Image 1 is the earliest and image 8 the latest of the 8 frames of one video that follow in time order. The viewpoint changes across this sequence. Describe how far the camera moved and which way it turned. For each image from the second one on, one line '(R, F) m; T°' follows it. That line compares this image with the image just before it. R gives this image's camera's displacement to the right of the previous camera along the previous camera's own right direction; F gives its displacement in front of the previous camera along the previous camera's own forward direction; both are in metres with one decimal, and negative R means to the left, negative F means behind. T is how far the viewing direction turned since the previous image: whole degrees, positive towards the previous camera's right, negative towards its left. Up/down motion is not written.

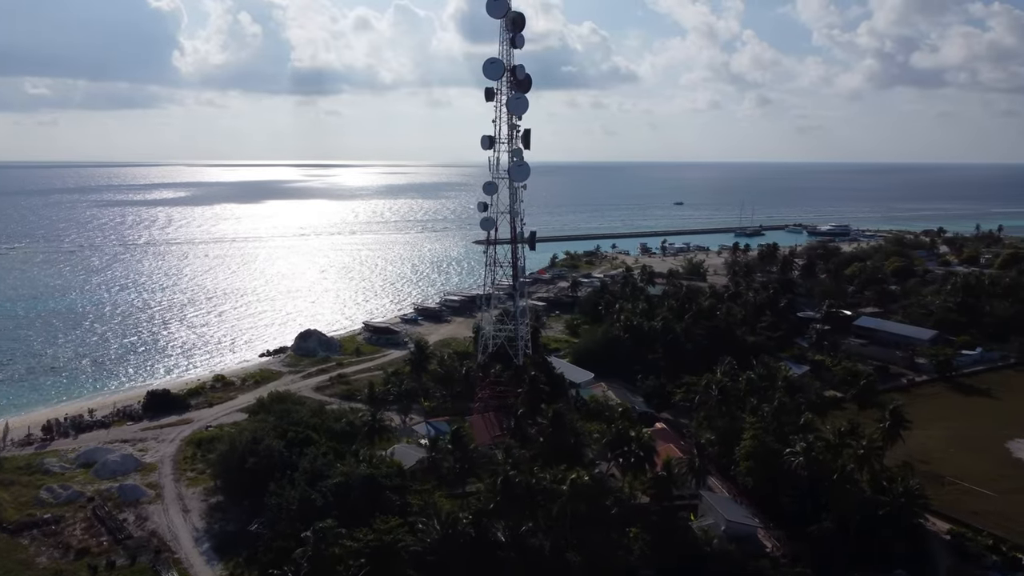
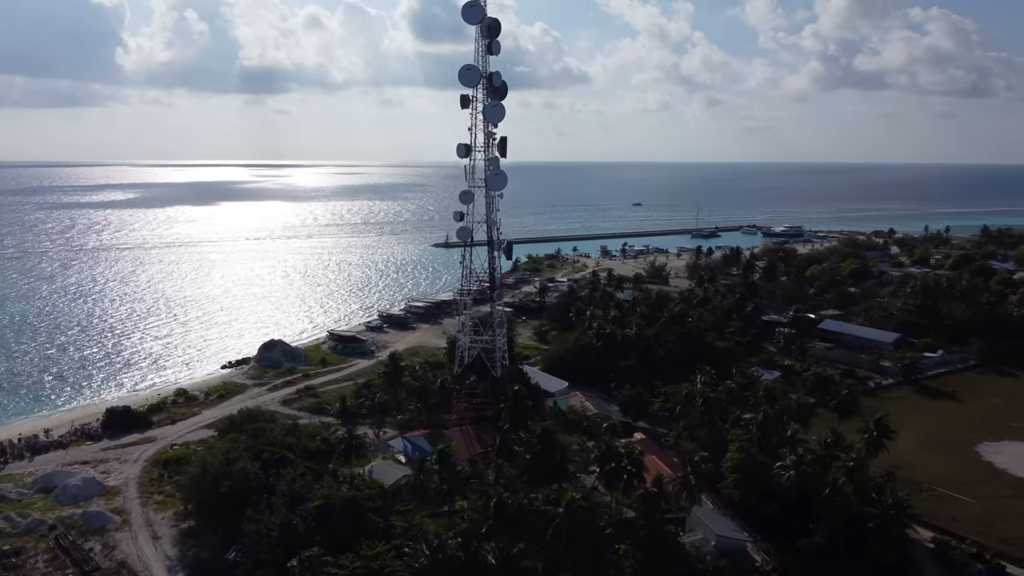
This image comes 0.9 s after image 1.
(-0.5, +0.3) m; +3°
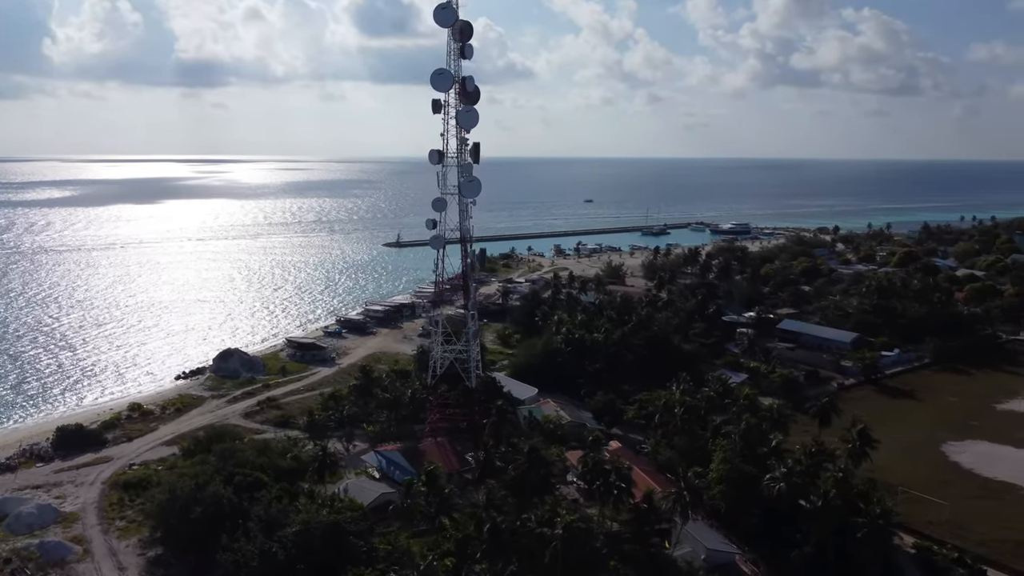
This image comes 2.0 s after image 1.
(-0.6, +0.4) m; +4°
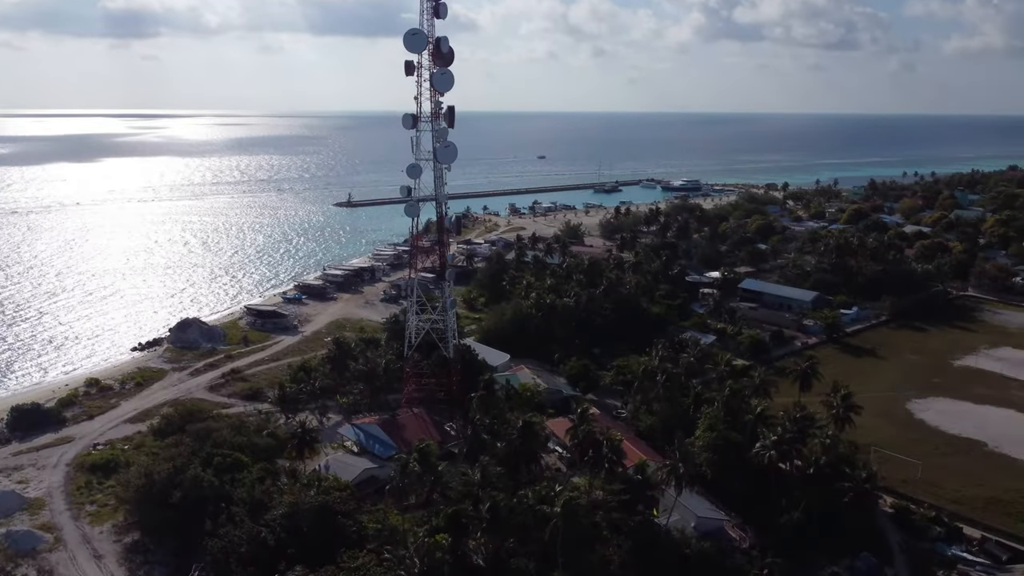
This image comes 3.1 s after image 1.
(-0.7, +0.4) m; +3°
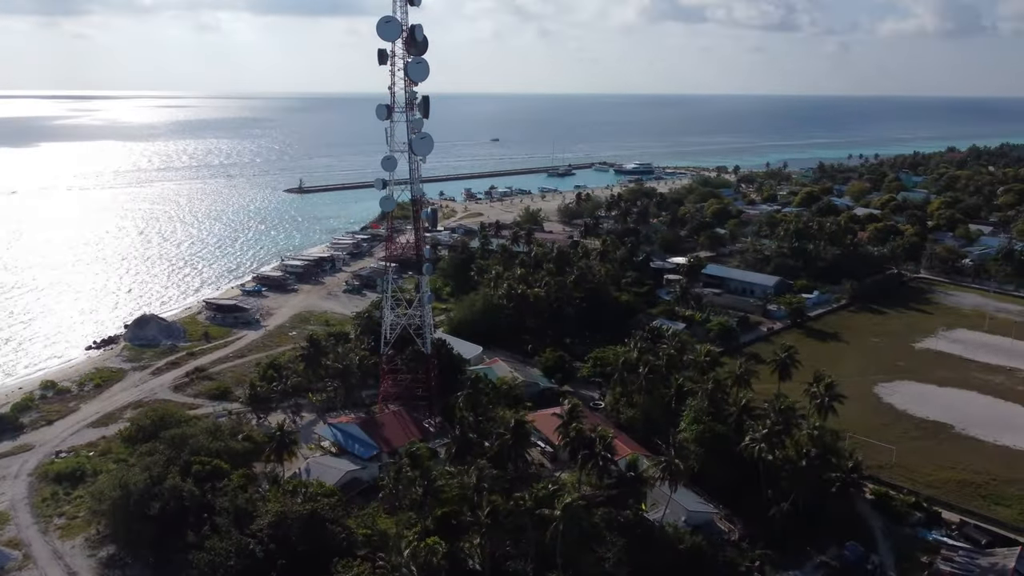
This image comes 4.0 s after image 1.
(-0.7, +0.2) m; +3°
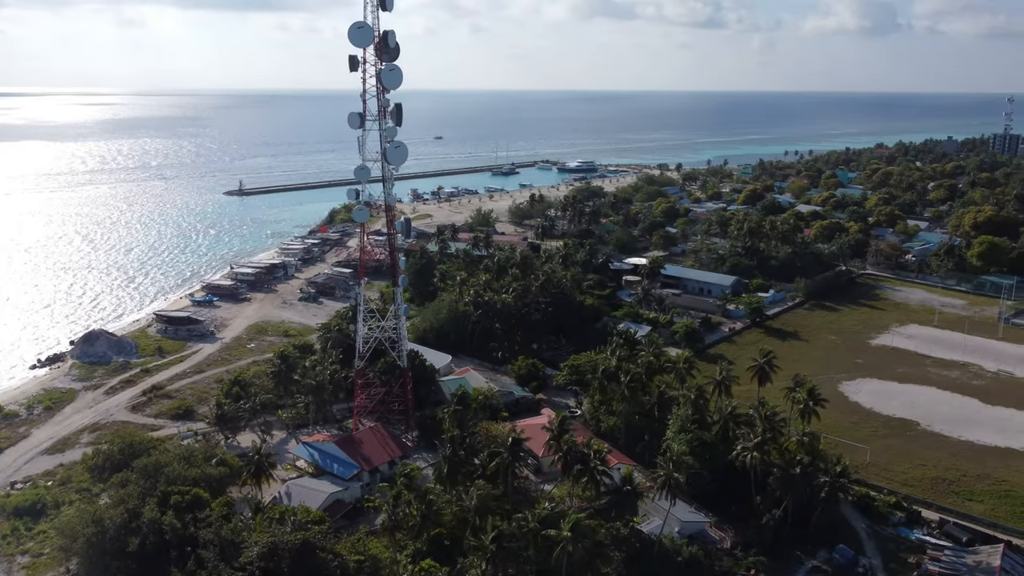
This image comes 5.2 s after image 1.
(-0.9, +0.2) m; +4°
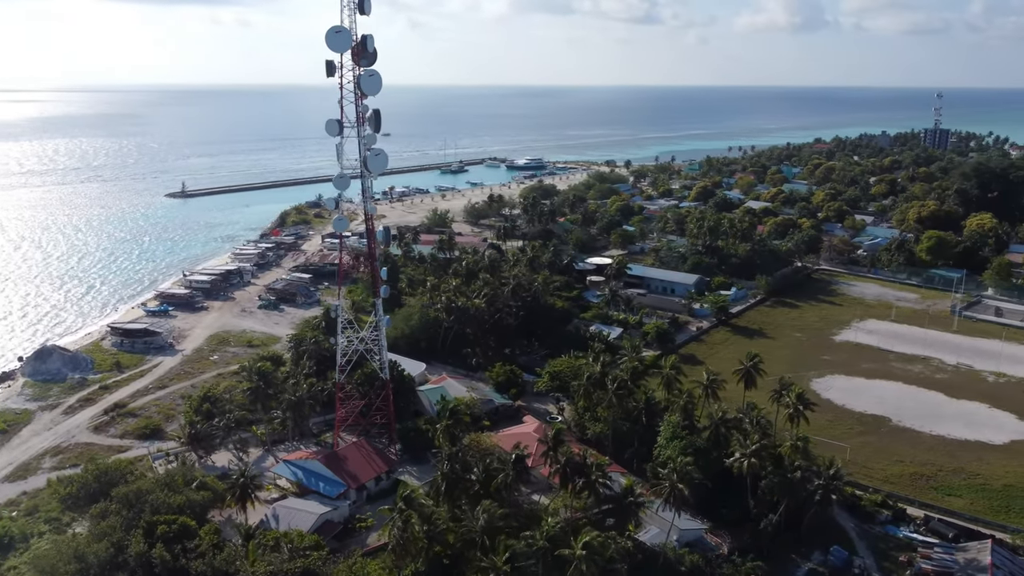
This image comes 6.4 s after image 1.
(-0.9, +0.1) m; +4°
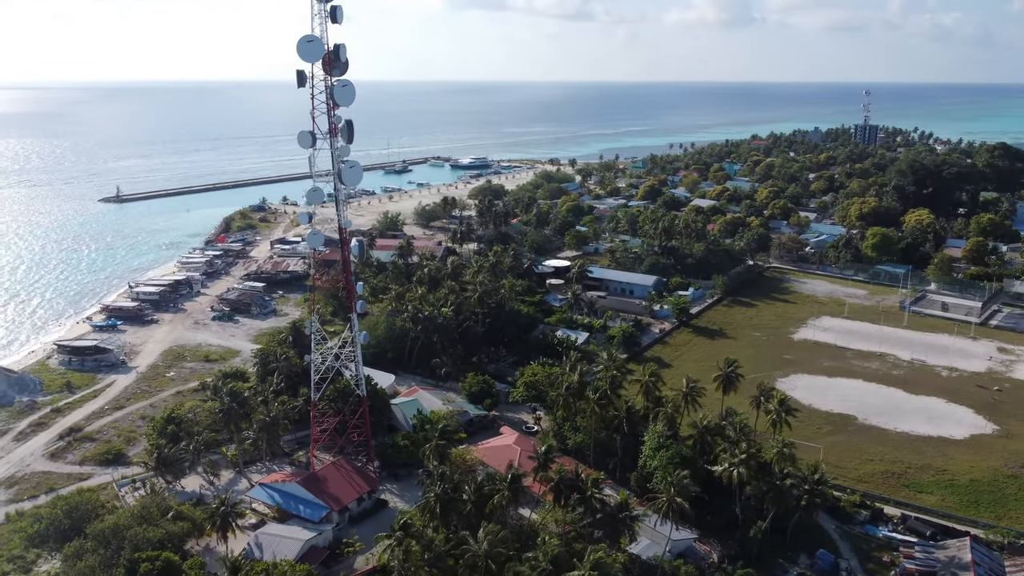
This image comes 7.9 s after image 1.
(-0.9, 0.0) m; +4°
